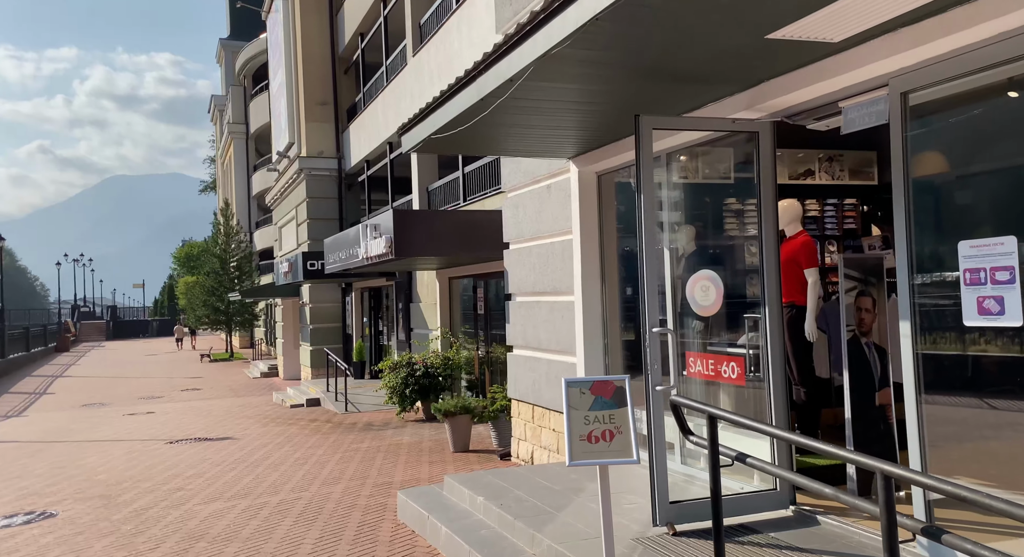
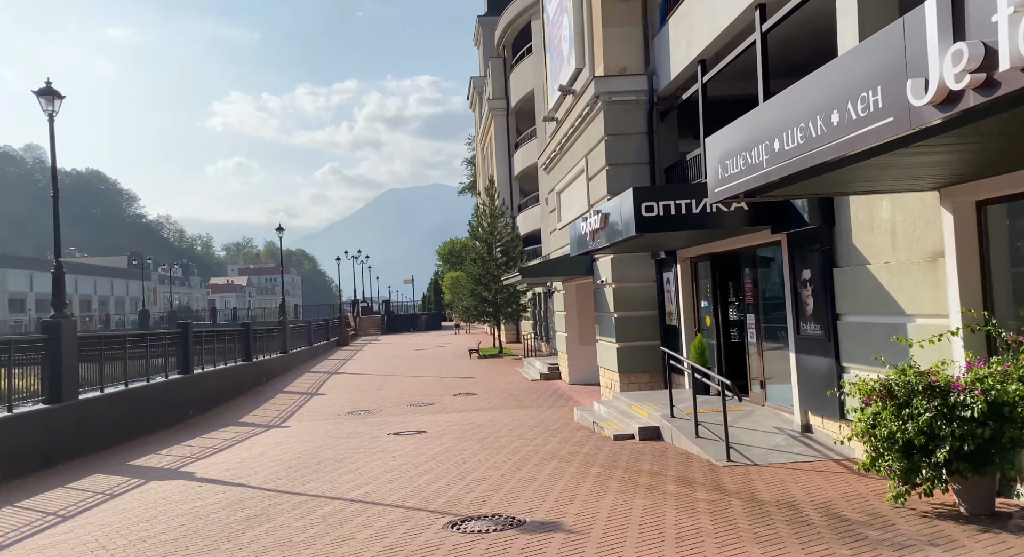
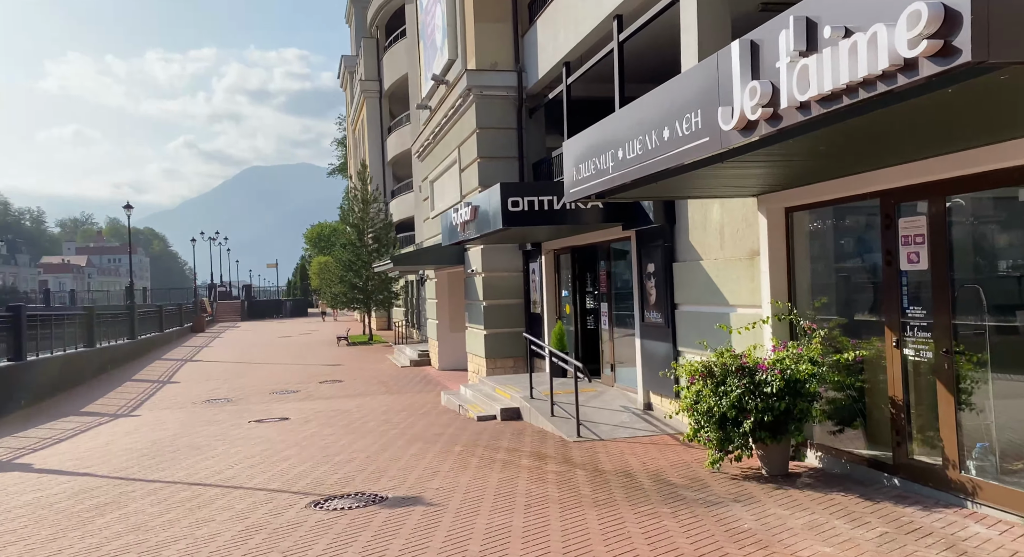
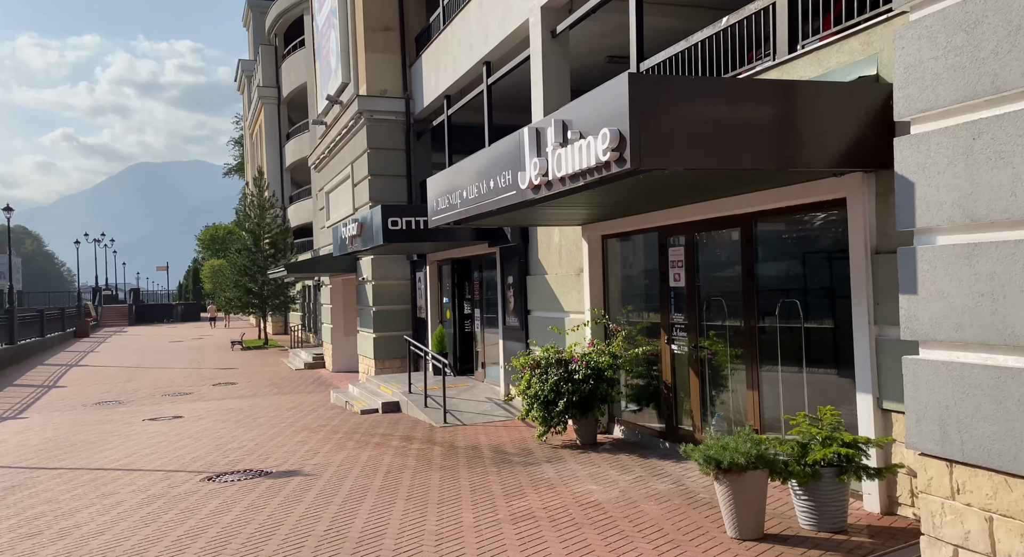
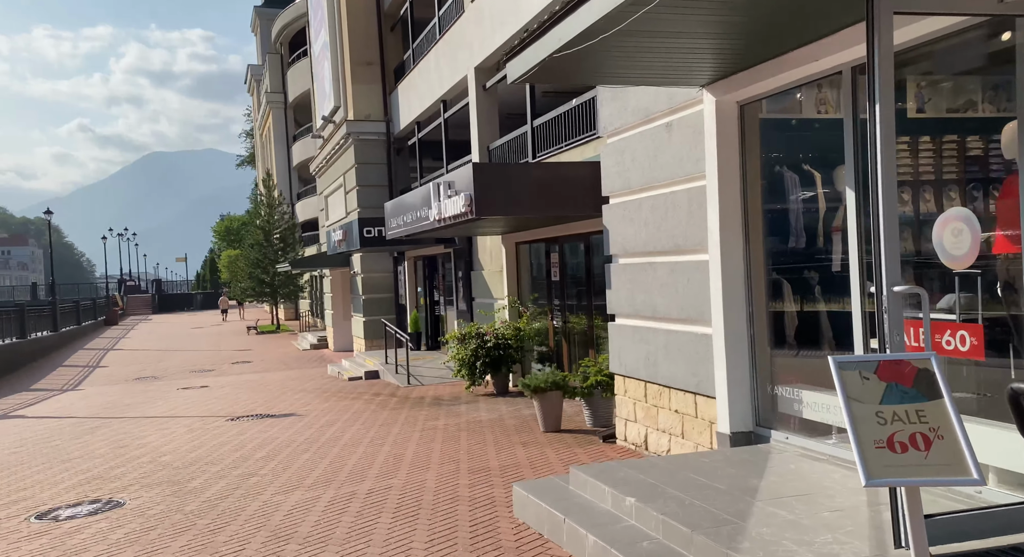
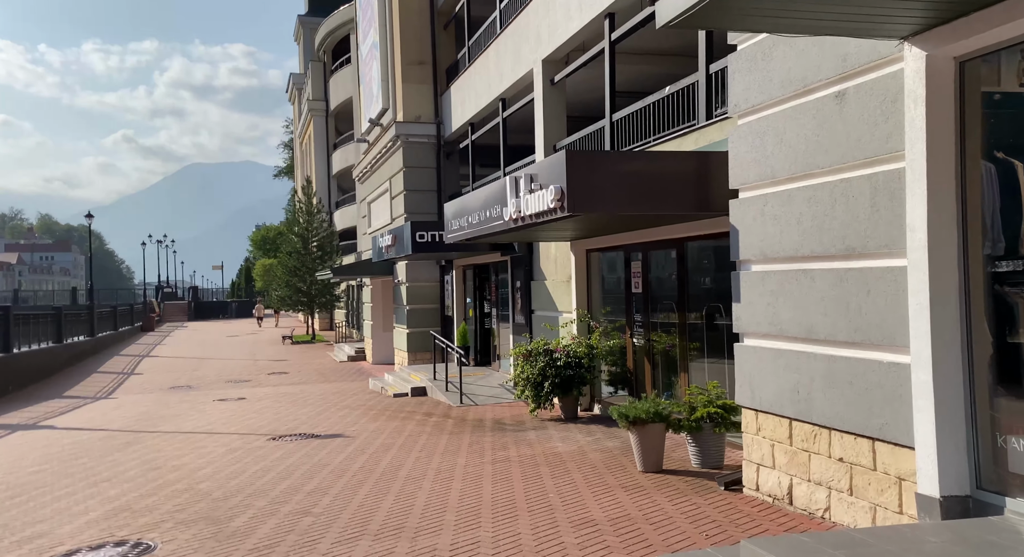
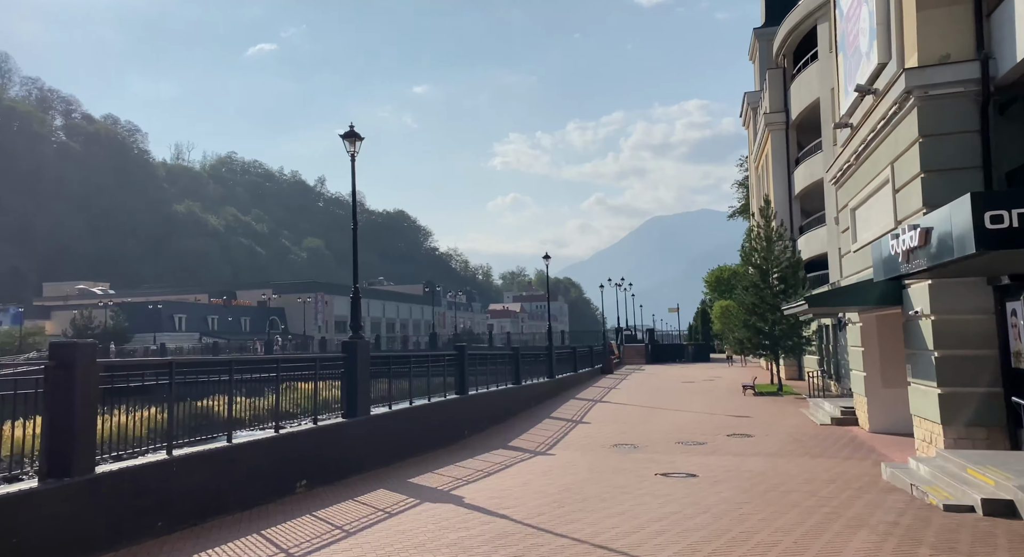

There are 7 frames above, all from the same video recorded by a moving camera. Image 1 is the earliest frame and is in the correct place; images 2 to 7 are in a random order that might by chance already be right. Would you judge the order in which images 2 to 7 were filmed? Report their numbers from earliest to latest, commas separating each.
5, 6, 4, 3, 2, 7
